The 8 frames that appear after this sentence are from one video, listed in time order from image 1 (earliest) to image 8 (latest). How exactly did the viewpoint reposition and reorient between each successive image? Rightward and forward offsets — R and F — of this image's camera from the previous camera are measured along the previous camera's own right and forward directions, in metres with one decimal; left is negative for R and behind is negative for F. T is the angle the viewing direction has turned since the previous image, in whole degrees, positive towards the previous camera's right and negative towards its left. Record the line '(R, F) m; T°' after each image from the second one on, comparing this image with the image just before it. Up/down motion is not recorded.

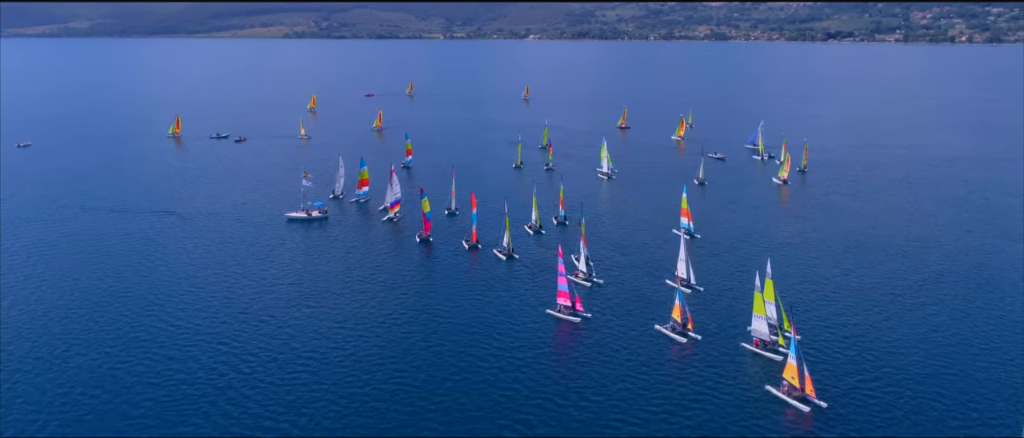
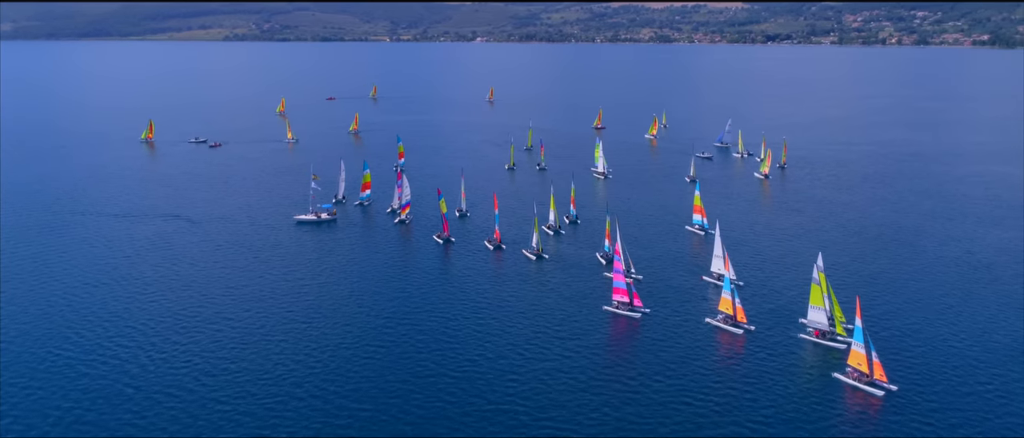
(-4.9, -0.4) m; +3°
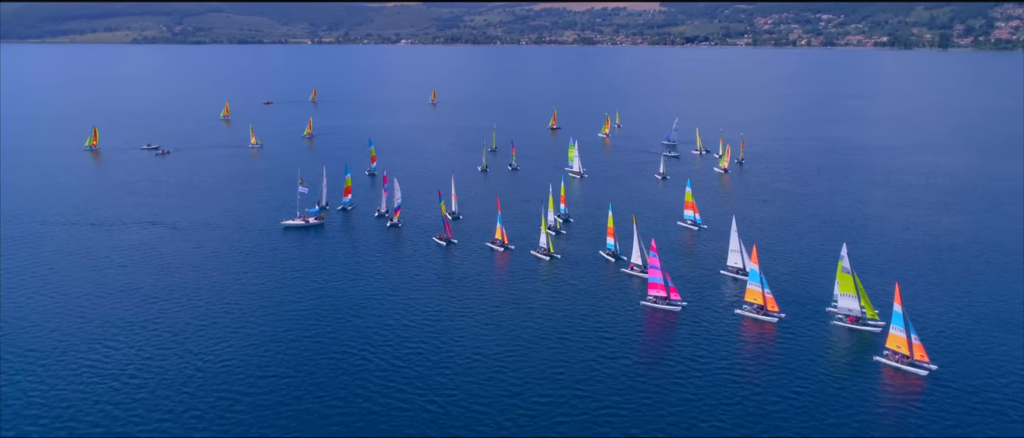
(-5.0, -0.1) m; +4°
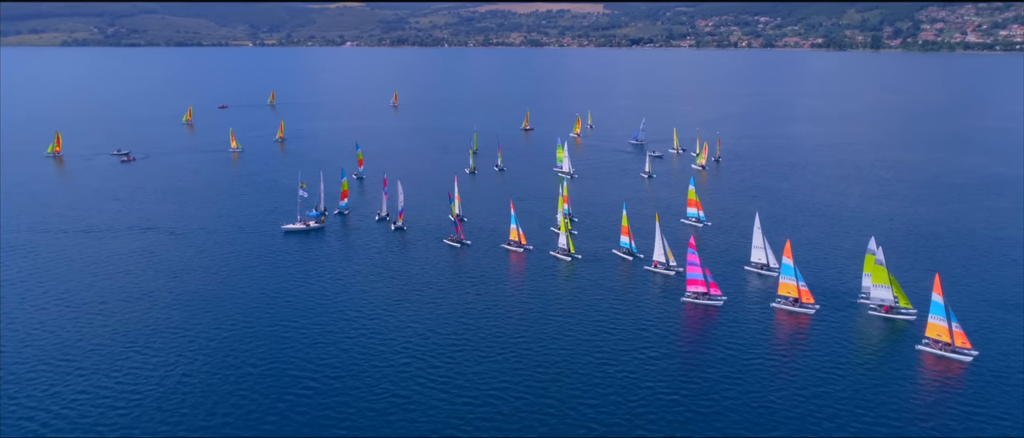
(-4.3, -0.1) m; +3°
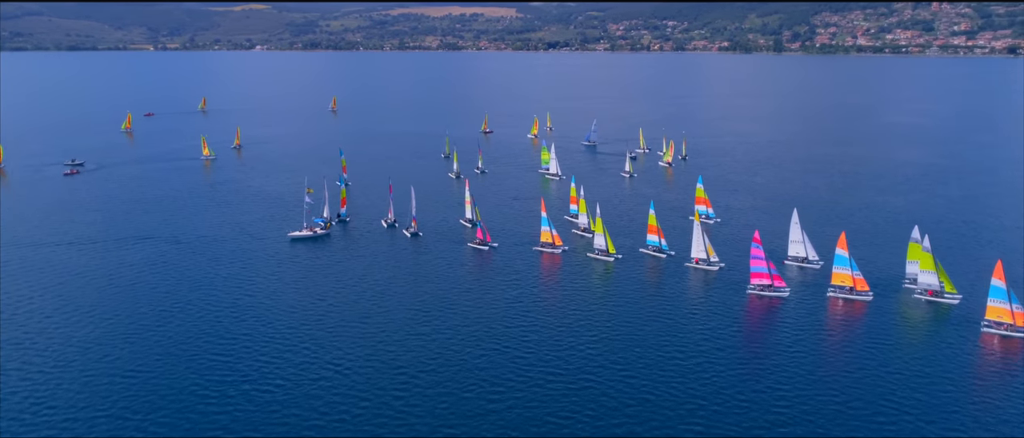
(-7.3, -0.1) m; +5°
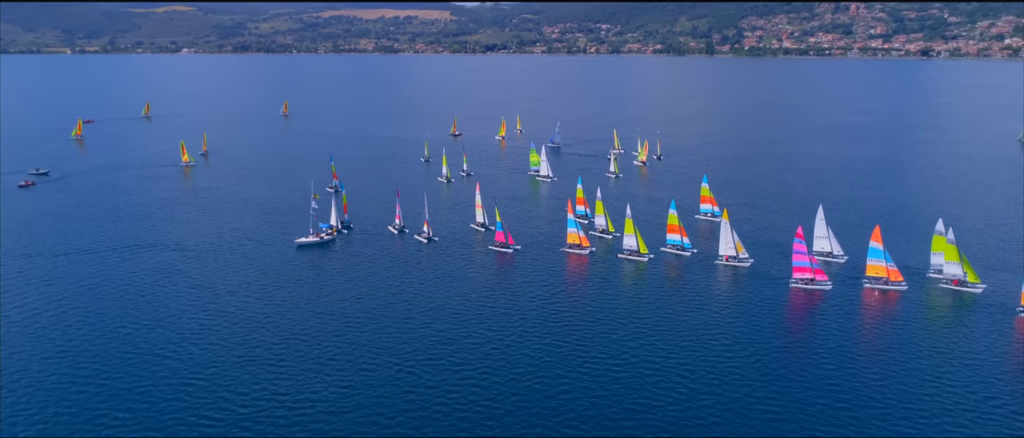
(-5.7, -0.4) m; +3°
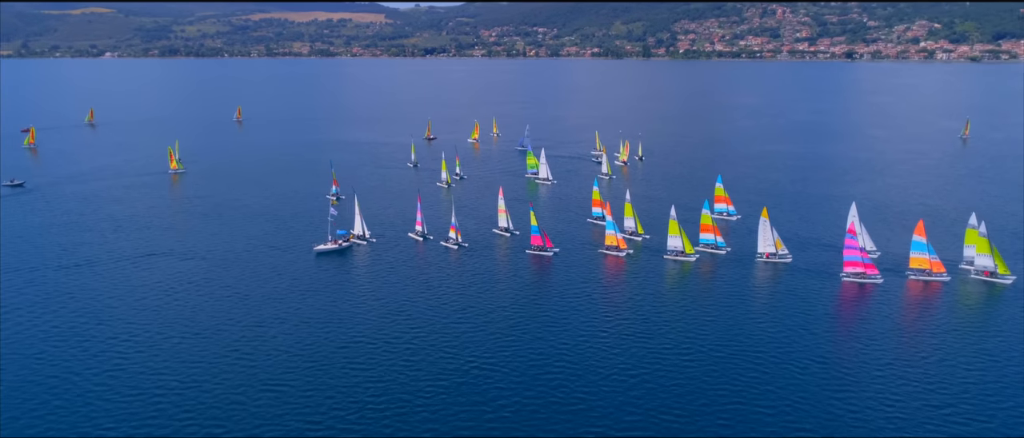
(-6.8, -0.9) m; +3°
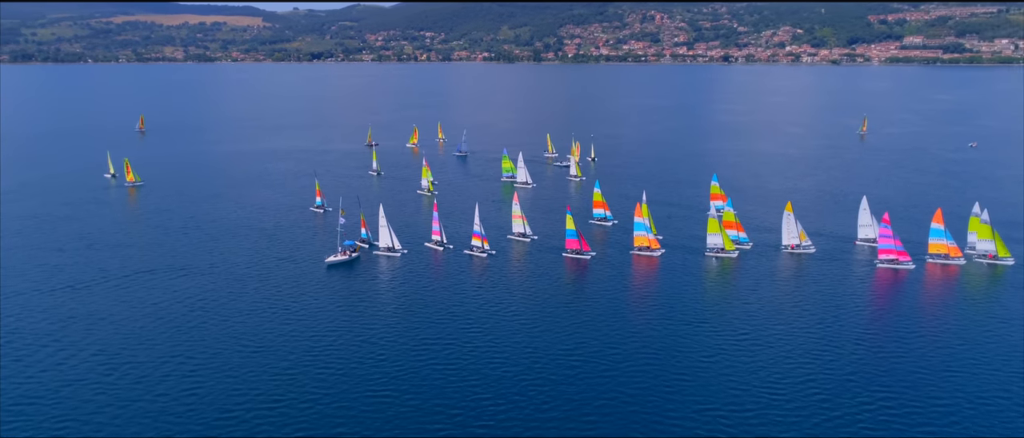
(-10.6, -1.7) m; +7°
